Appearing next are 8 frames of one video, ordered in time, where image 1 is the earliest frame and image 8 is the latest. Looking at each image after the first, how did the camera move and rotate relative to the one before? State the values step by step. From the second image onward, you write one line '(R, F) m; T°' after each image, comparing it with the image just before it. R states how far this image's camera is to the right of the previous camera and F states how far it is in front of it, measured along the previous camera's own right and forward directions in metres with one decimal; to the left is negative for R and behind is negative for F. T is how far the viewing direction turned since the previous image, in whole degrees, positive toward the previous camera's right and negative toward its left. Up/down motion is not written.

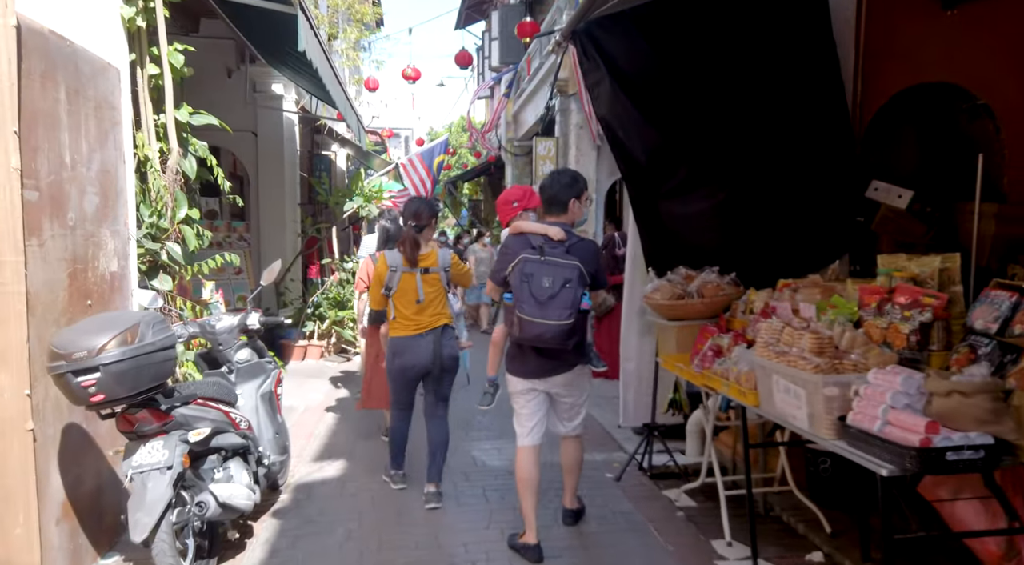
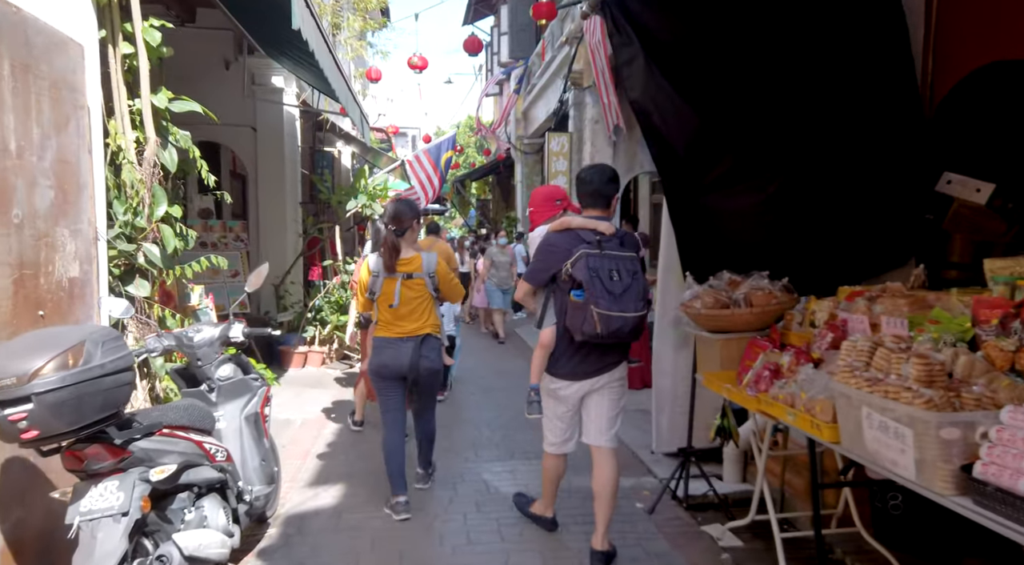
(-0.1, +0.5) m; -1°
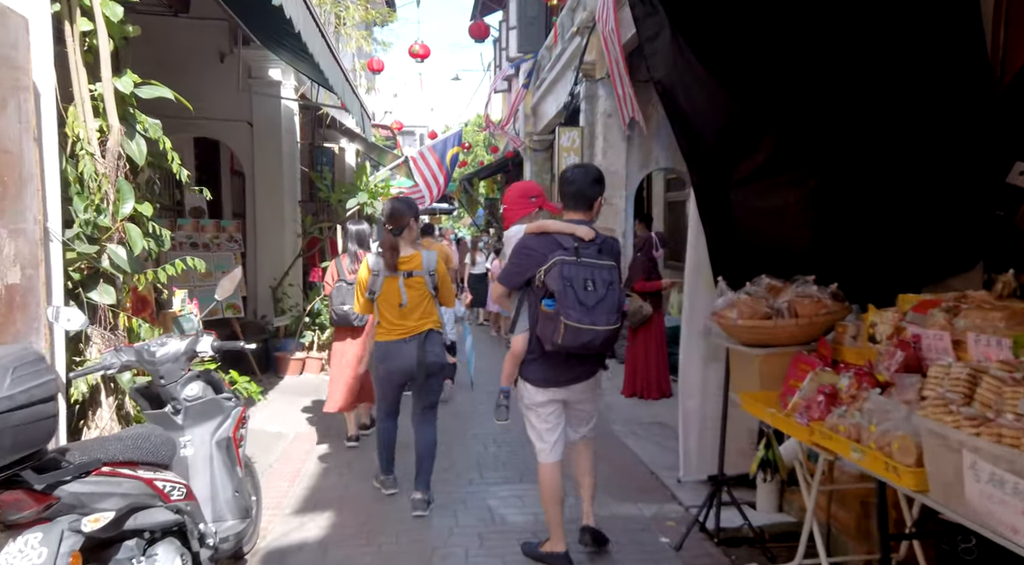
(0.0, +0.5) m; -1°
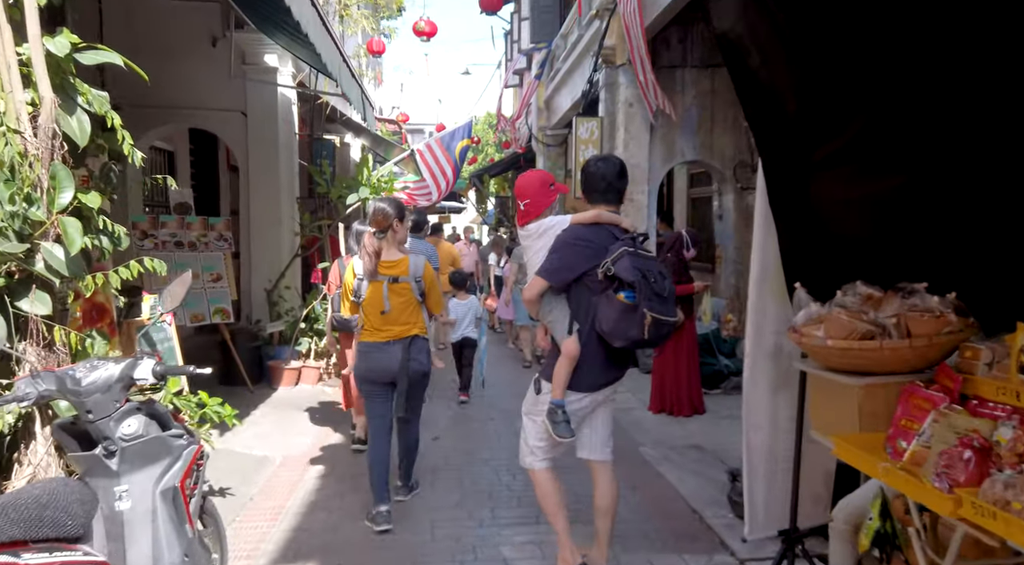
(0.0, +0.7) m; -1°
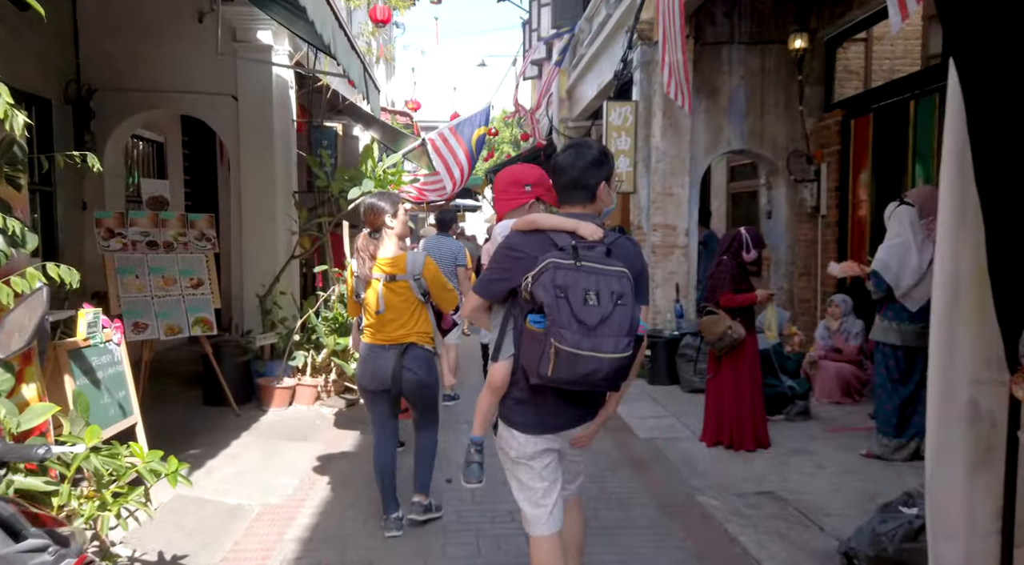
(-0.1, +1.0) m; -1°
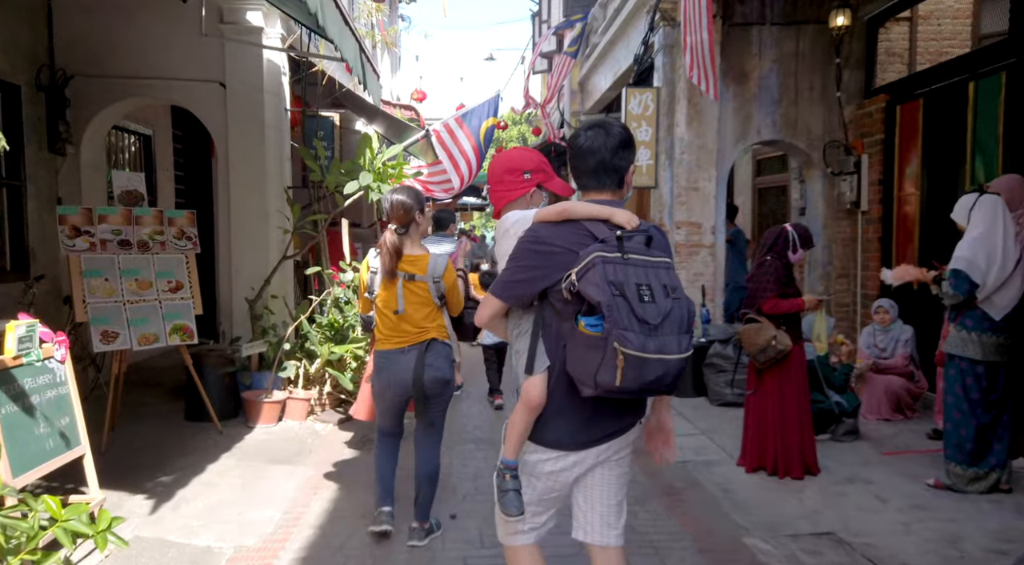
(0.0, +0.7) m; -1°
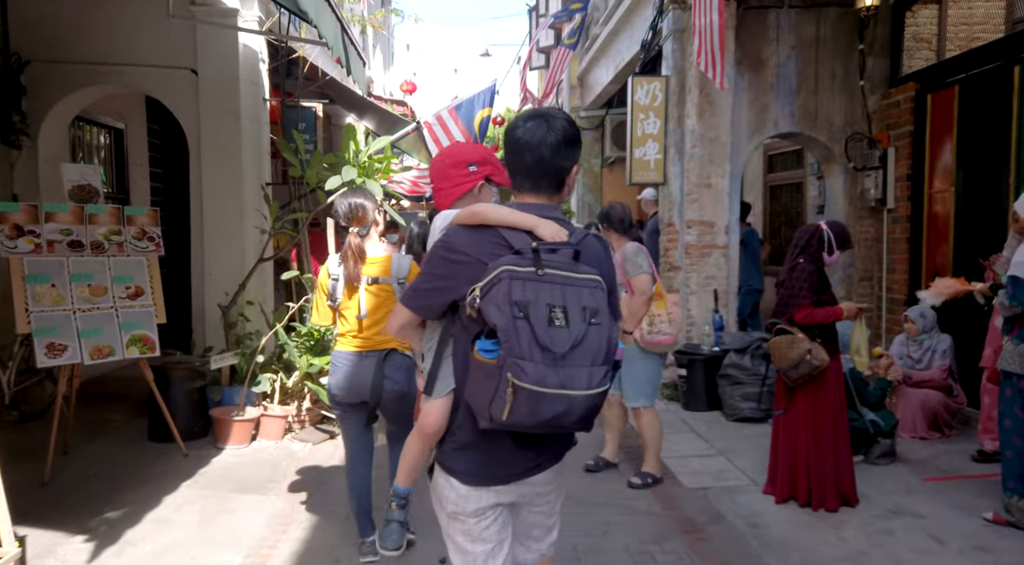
(0.0, +0.6) m; 0°
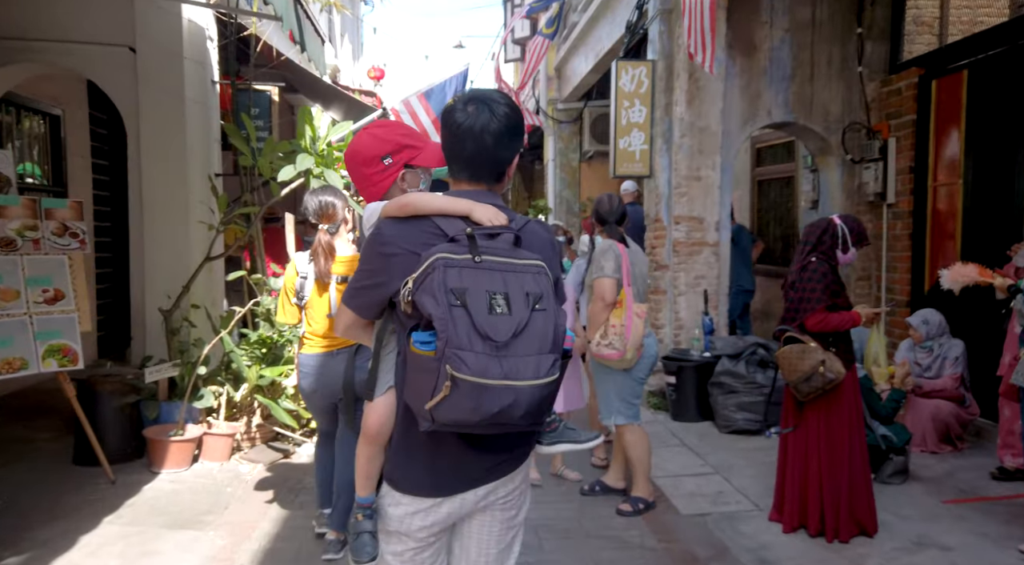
(0.0, +0.6) m; +2°
